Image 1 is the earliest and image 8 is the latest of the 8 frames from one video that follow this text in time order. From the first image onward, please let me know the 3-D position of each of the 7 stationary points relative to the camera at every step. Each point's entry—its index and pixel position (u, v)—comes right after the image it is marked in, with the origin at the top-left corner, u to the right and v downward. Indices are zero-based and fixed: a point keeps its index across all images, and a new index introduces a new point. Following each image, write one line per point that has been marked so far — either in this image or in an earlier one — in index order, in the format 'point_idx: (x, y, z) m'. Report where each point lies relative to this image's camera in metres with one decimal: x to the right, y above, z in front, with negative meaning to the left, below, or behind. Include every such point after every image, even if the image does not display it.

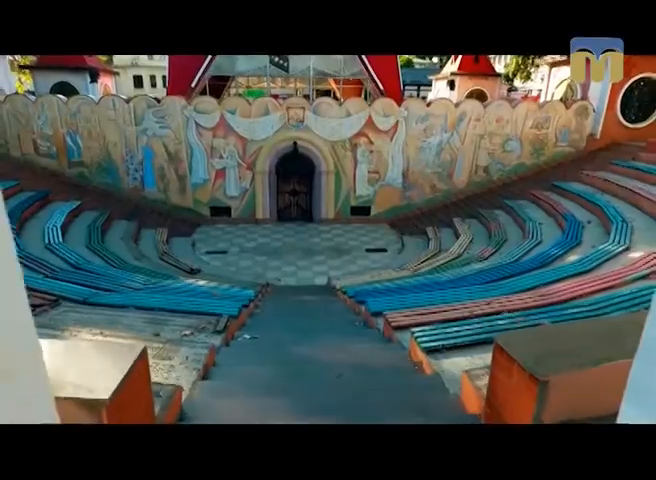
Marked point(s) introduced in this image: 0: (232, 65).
0: (-2.2, +4.0, +9.3) m
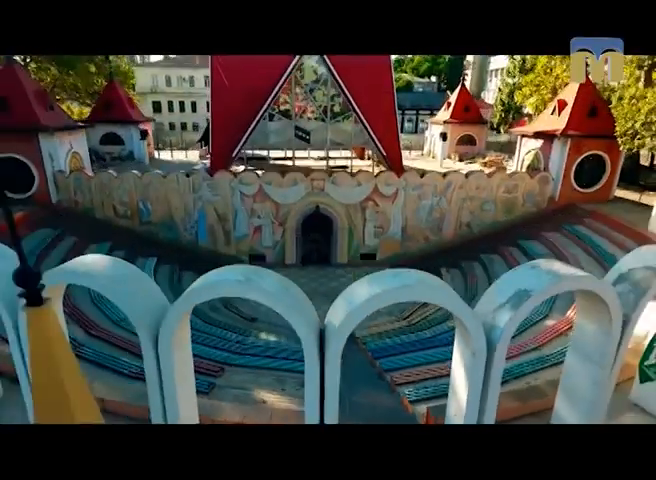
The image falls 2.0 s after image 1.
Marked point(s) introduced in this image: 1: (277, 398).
0: (-1.8, +2.9, +11.5) m
1: (-0.6, -1.8, +4.5) m
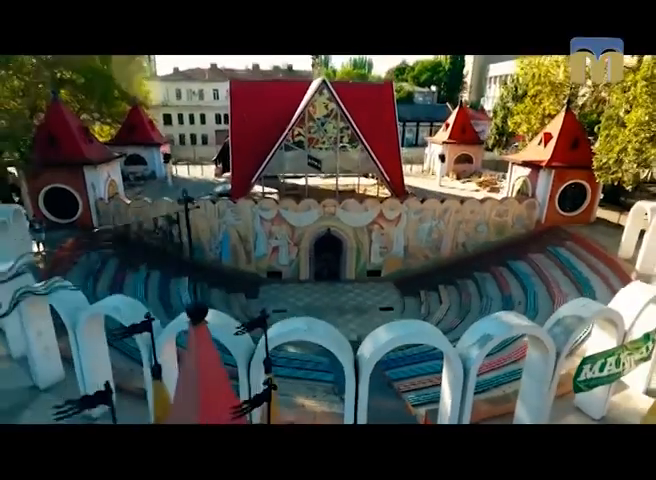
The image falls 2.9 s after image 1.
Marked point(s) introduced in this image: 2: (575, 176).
0: (-1.5, +2.3, +12.7) m
1: (-0.3, -2.3, +5.8) m
2: (+7.1, +1.8, +11.6) m
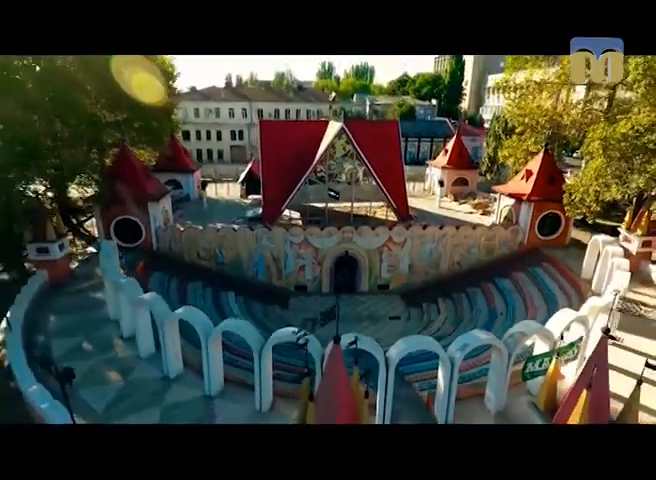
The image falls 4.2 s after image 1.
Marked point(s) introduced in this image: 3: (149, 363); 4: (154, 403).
0: (-0.9, +1.6, +15.1) m
1: (+0.4, -3.0, +8.2) m
2: (+7.8, +1.1, +13.9) m
3: (-3.4, -2.3, +7.6) m
4: (-2.8, -2.6, +6.5) m
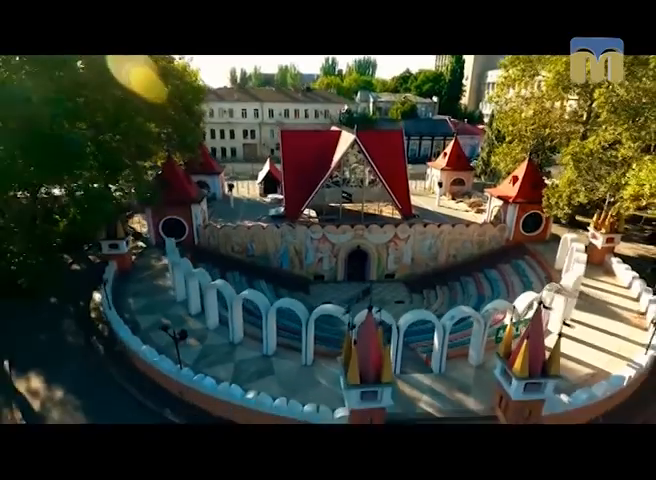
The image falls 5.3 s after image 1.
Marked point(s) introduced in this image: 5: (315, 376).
0: (-0.3, +1.8, +17.4) m
1: (+0.9, -3.0, +10.6) m
2: (+8.4, +1.3, +16.3) m
3: (-2.8, -2.3, +10.0) m
4: (-2.2, -2.7, +9.0) m
5: (-0.3, -2.9, +8.5) m
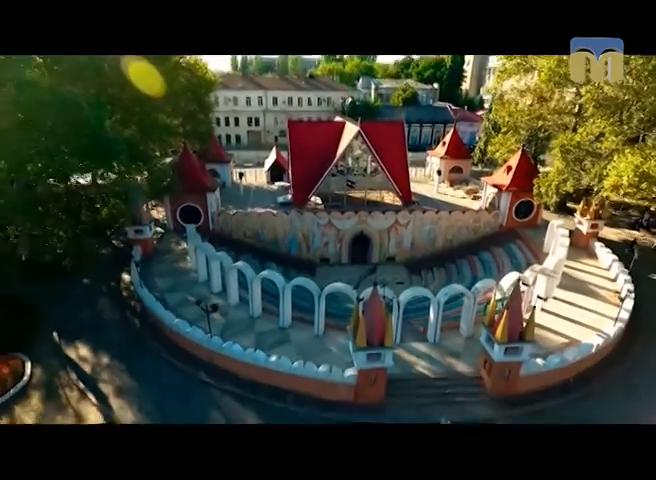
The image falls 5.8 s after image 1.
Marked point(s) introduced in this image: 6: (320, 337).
0: (0.0, +2.5, +18.5) m
1: (+1.2, -2.6, +11.9) m
2: (+8.6, +1.9, +17.4) m
3: (-2.6, -1.9, +11.3) m
4: (-2.0, -2.3, +10.3) m
5: (0.0, -2.5, +9.8) m
6: (-0.2, -2.4, +10.1) m
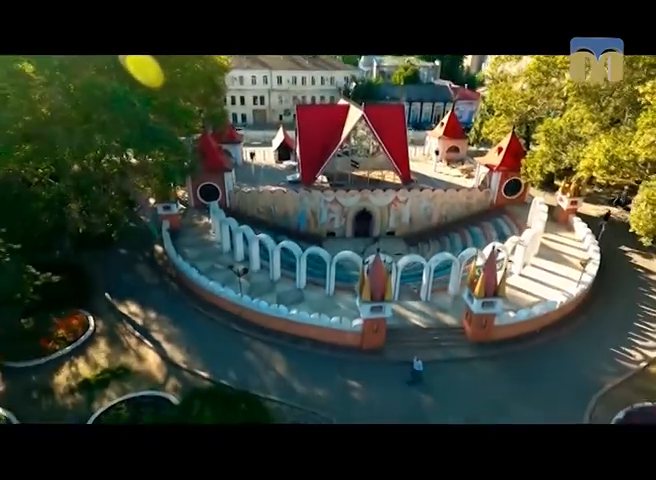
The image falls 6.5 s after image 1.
0: (+0.2, +3.7, +20.2) m
1: (+1.5, -1.8, +13.9) m
2: (+8.9, +3.1, +19.1) m
3: (-2.3, -1.1, +13.2) m
4: (-1.7, -1.6, +12.2) m
5: (+0.2, -1.8, +11.8) m
6: (+0.1, -1.7, +12.0) m
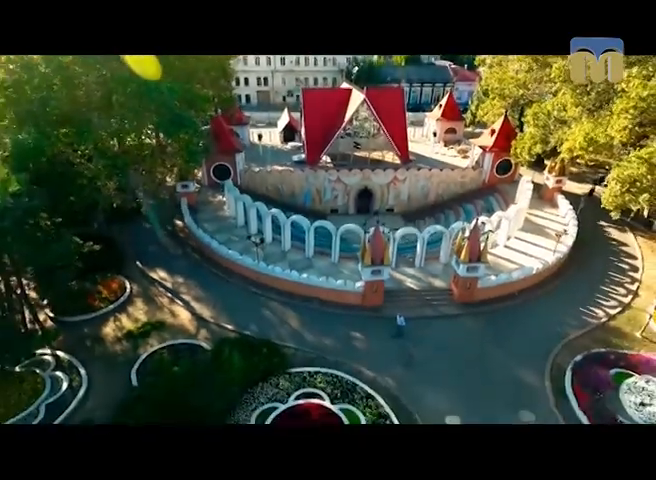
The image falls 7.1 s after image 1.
0: (+0.4, +5.0, +21.5) m
1: (+1.6, -0.8, +15.5) m
2: (+9.1, +4.3, +20.4) m
3: (-2.1, -0.2, +14.8) m
4: (-1.5, -0.7, +13.8) m
5: (+0.4, -1.0, +13.4) m
6: (+0.3, -0.8, +13.7) m
